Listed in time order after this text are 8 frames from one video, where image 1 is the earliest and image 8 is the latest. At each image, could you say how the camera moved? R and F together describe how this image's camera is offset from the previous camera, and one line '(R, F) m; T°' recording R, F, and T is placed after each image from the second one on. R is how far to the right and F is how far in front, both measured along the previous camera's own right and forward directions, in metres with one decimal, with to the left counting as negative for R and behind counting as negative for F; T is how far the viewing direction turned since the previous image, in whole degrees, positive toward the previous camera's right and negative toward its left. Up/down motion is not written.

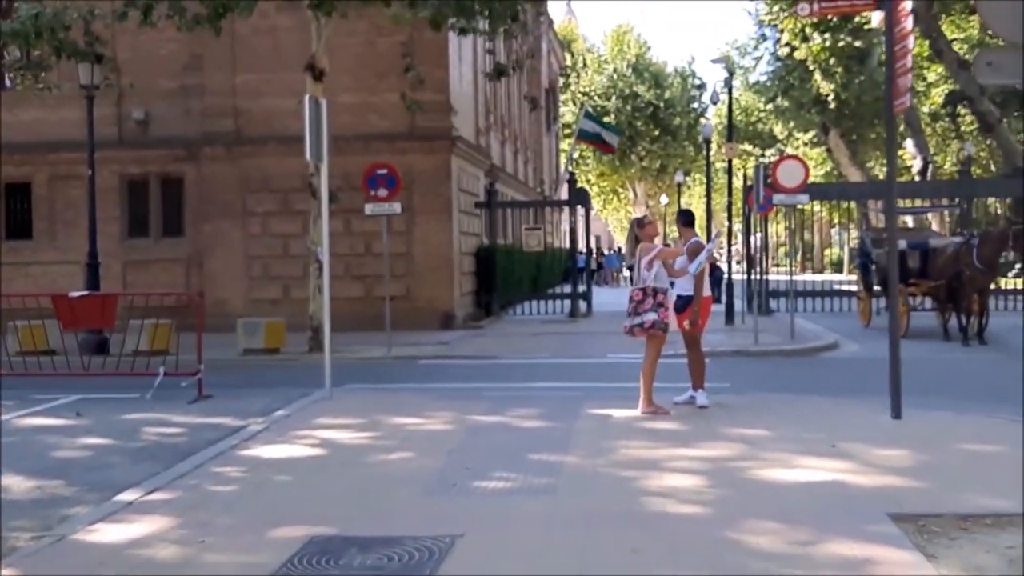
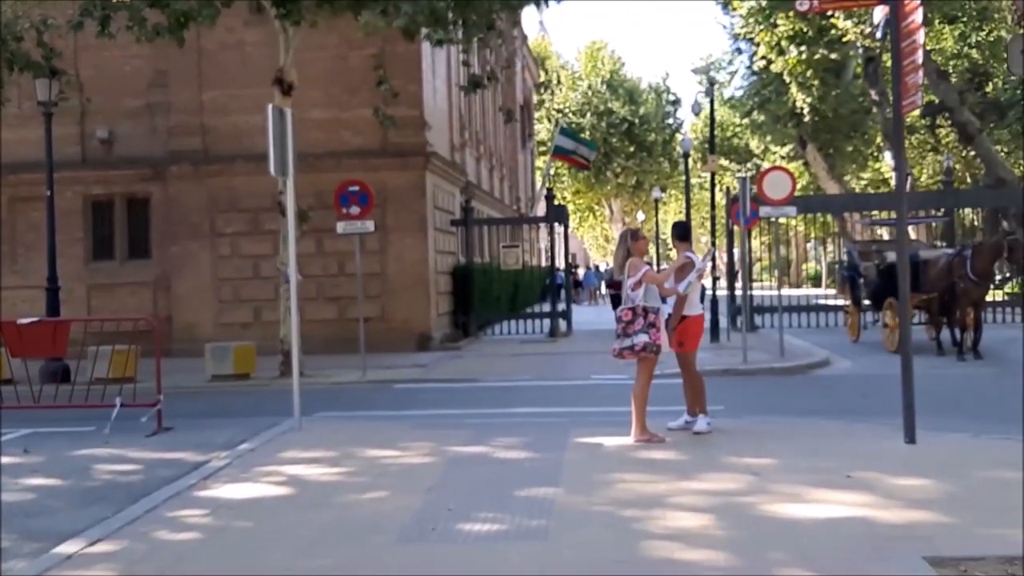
(0.0, +0.8) m; +1°
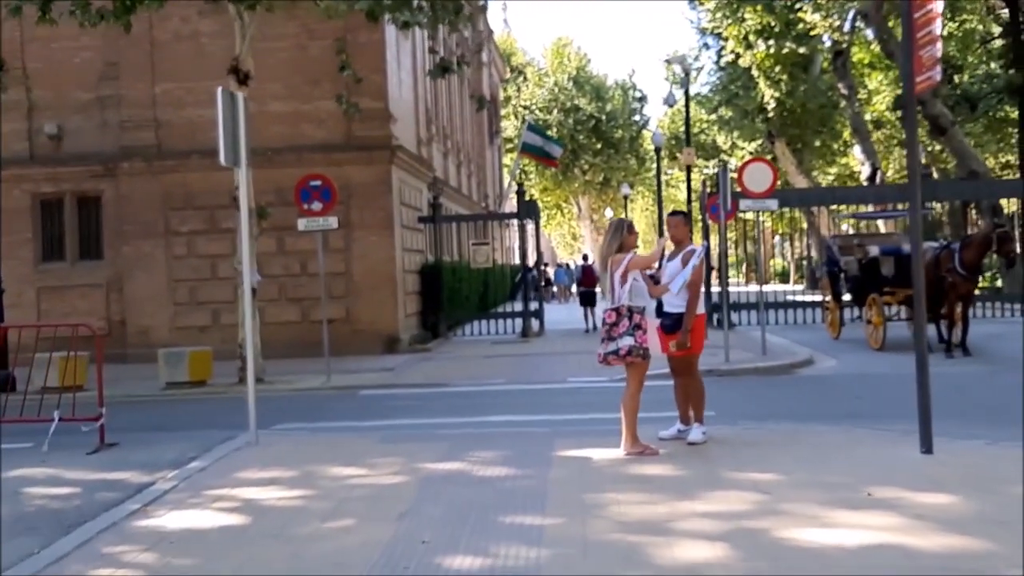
(-0.1, +0.9) m; +2°
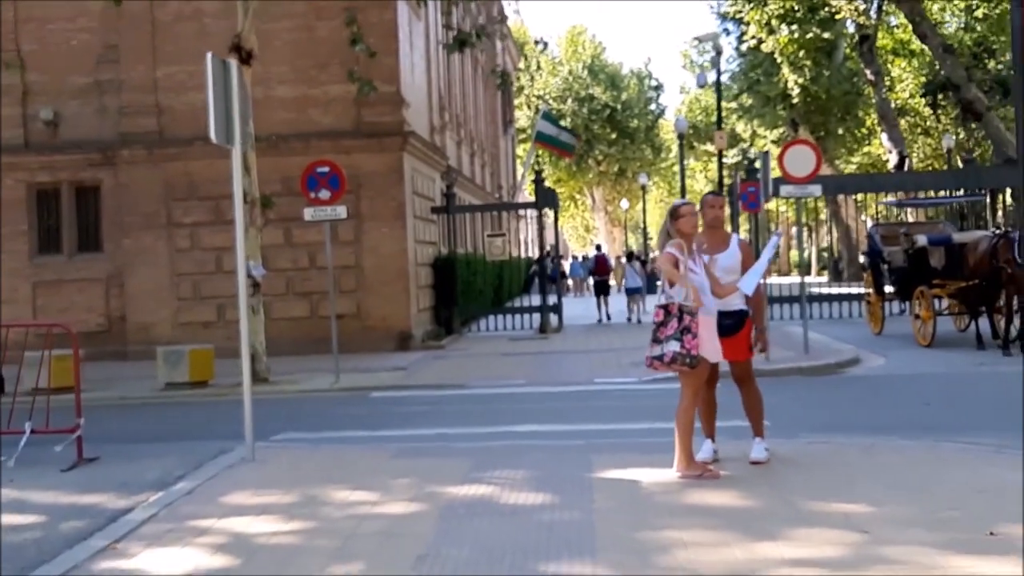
(-0.2, +1.3) m; -1°
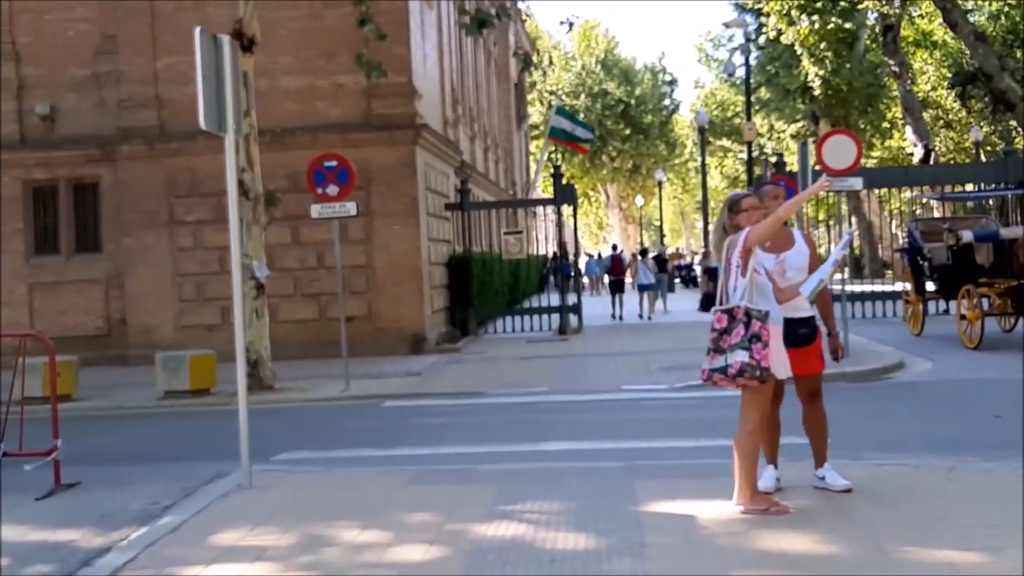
(-0.1, +1.1) m; -1°
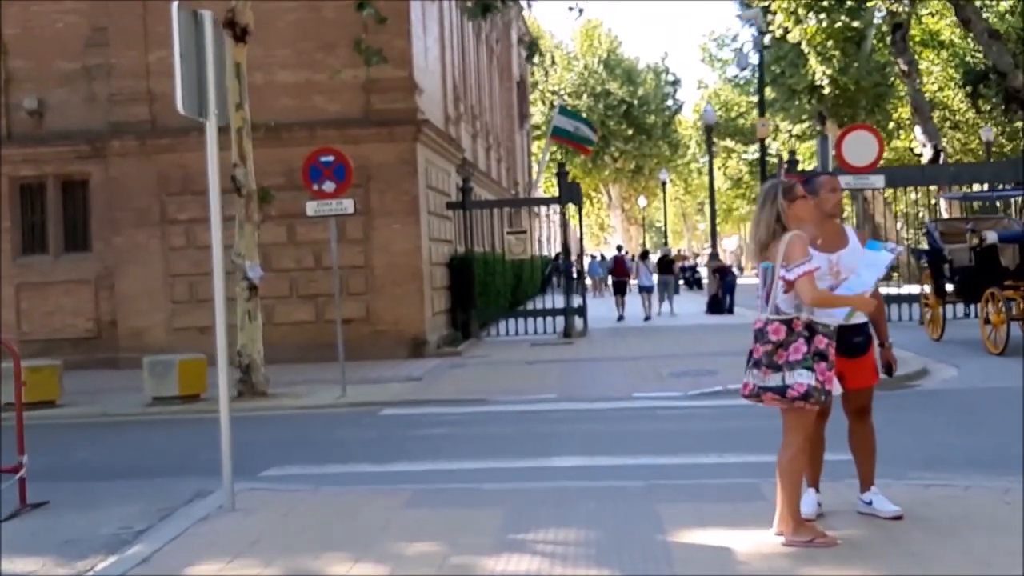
(-0.1, +0.8) m; 0°
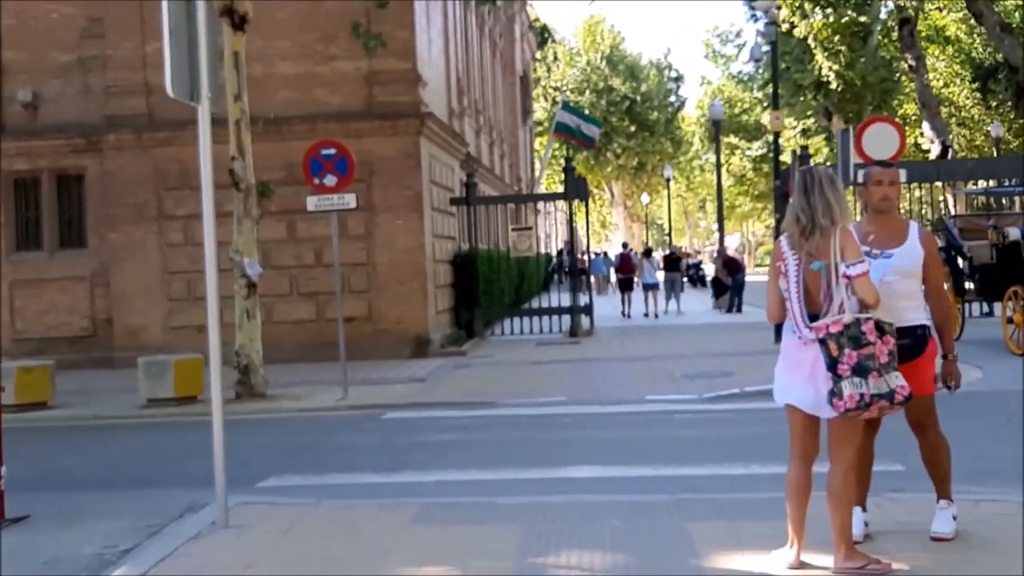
(-0.1, +0.5) m; 0°
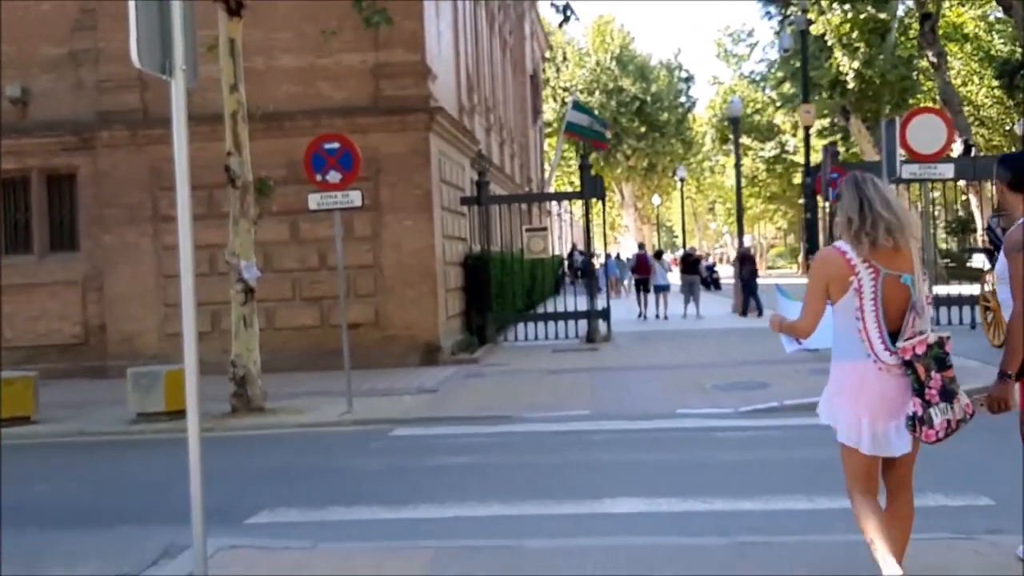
(-0.1, +1.1) m; 0°
